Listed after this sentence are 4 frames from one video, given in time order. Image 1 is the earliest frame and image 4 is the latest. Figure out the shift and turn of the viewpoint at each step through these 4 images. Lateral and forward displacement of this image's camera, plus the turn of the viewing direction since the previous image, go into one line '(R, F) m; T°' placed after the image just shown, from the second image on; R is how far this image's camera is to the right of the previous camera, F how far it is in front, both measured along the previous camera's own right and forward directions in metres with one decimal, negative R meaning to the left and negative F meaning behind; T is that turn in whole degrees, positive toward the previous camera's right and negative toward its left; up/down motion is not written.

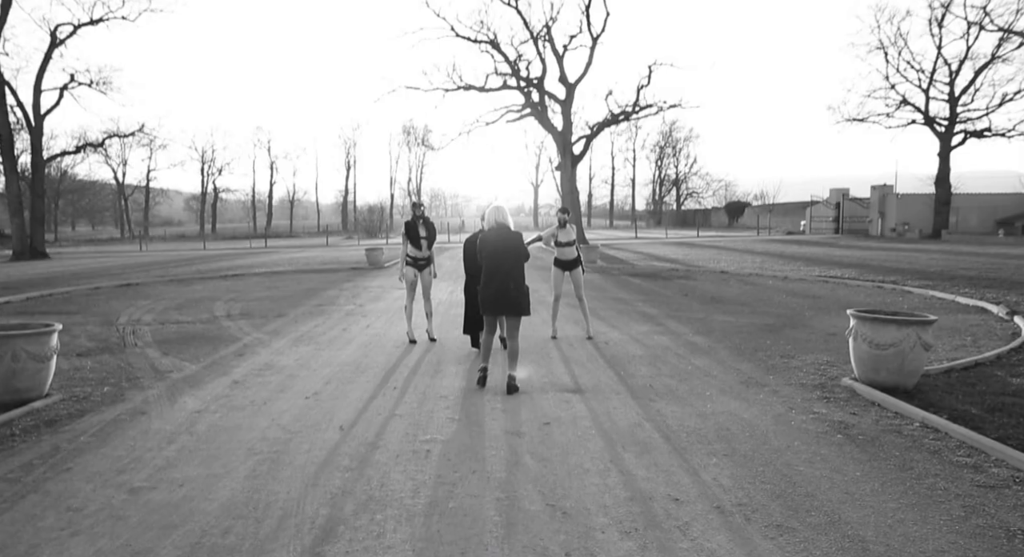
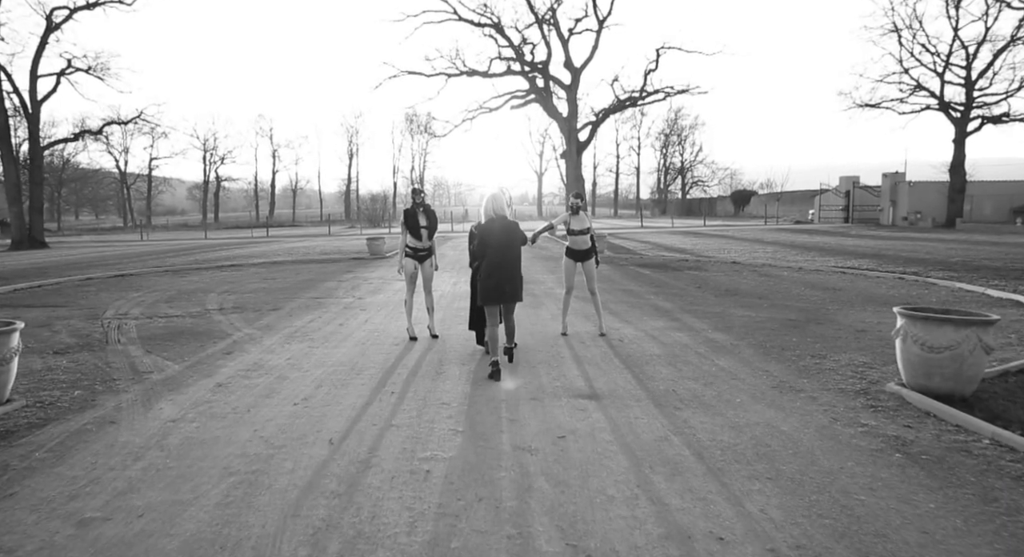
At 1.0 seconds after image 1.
(-0.1, +0.6) m; 0°
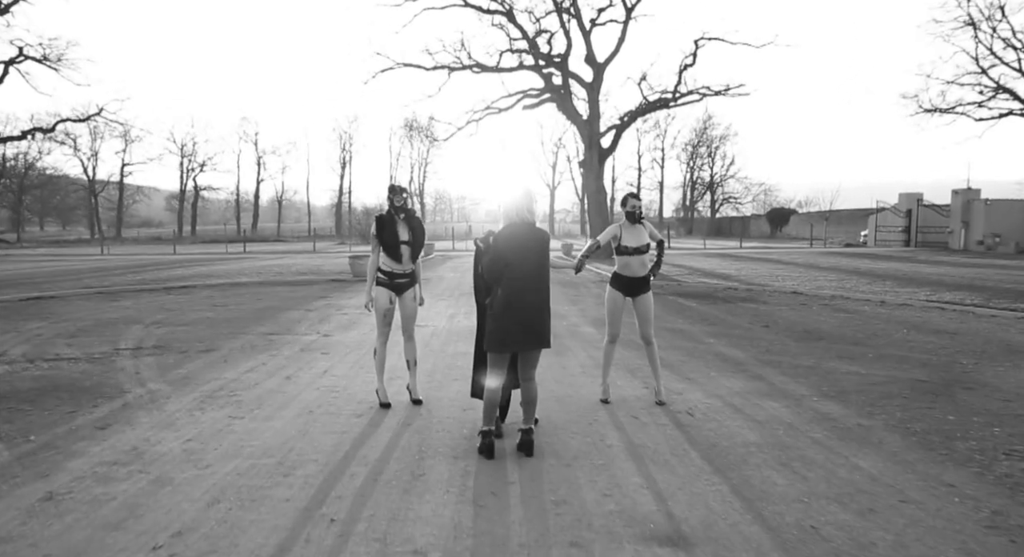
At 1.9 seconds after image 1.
(-0.2, +2.4) m; 0°
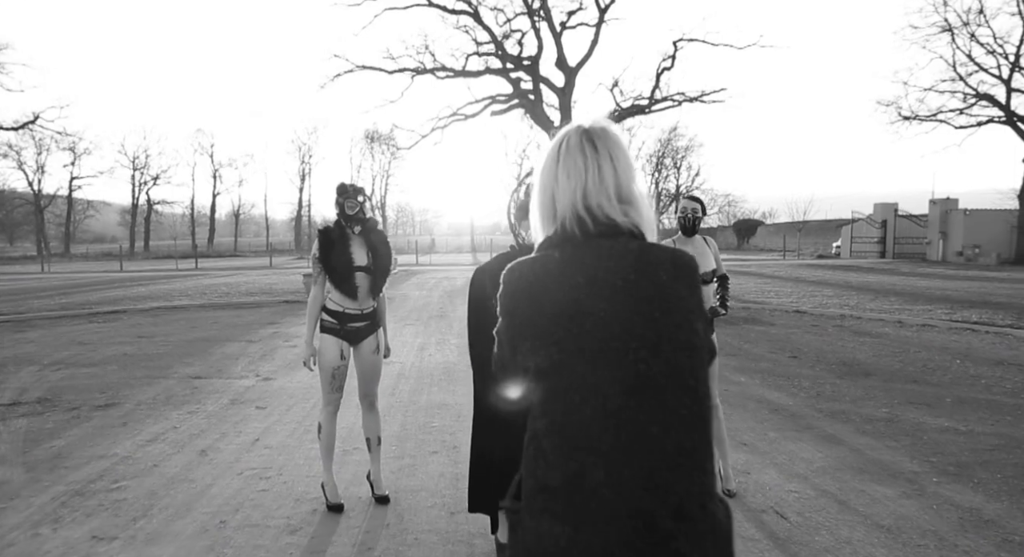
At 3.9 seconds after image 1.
(-0.2, +1.7) m; +3°
